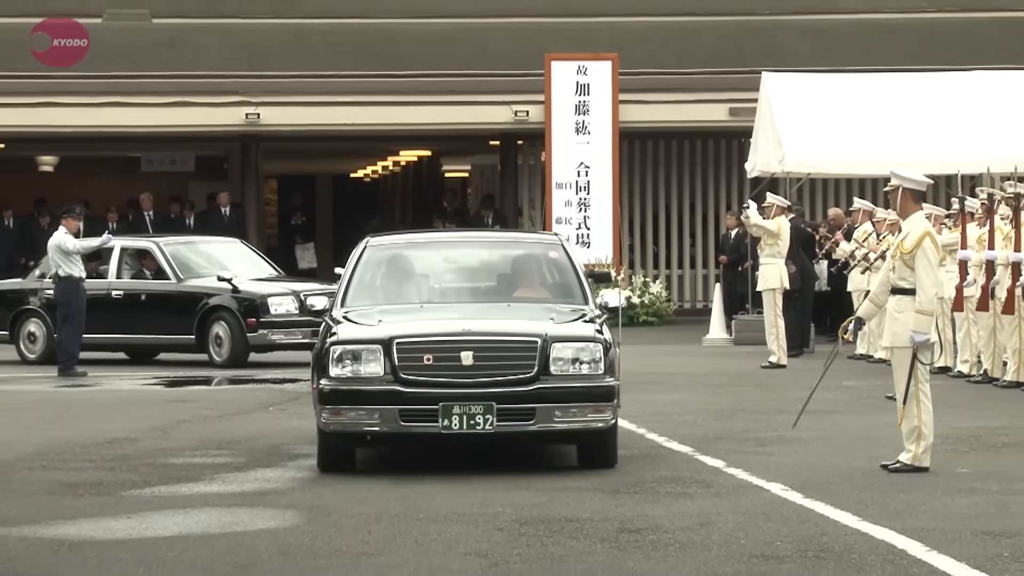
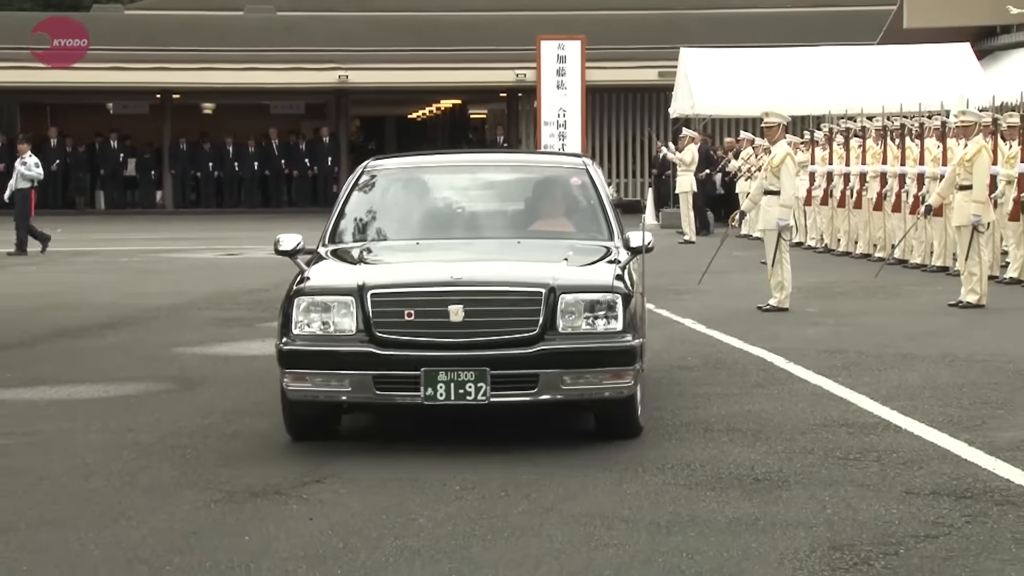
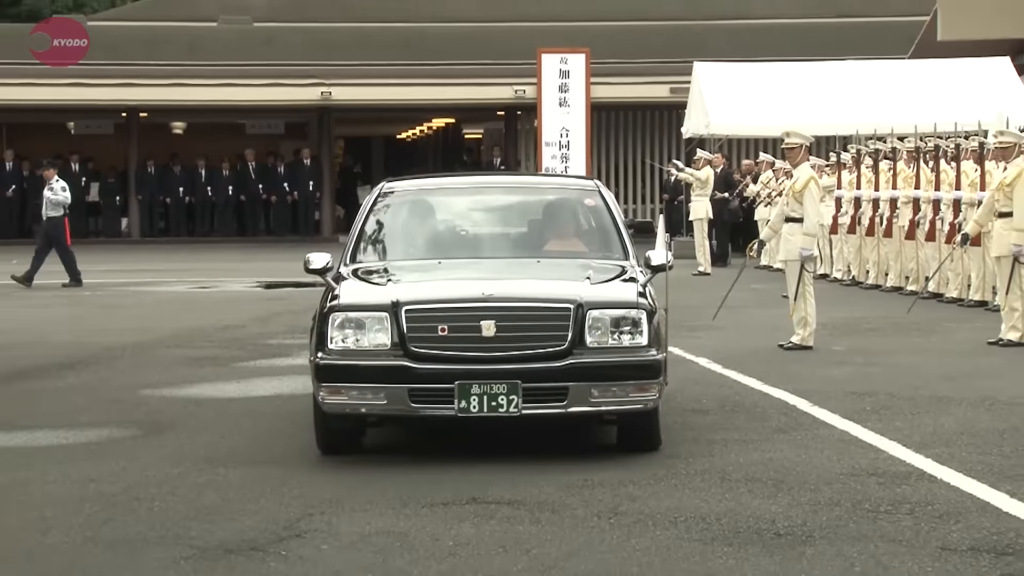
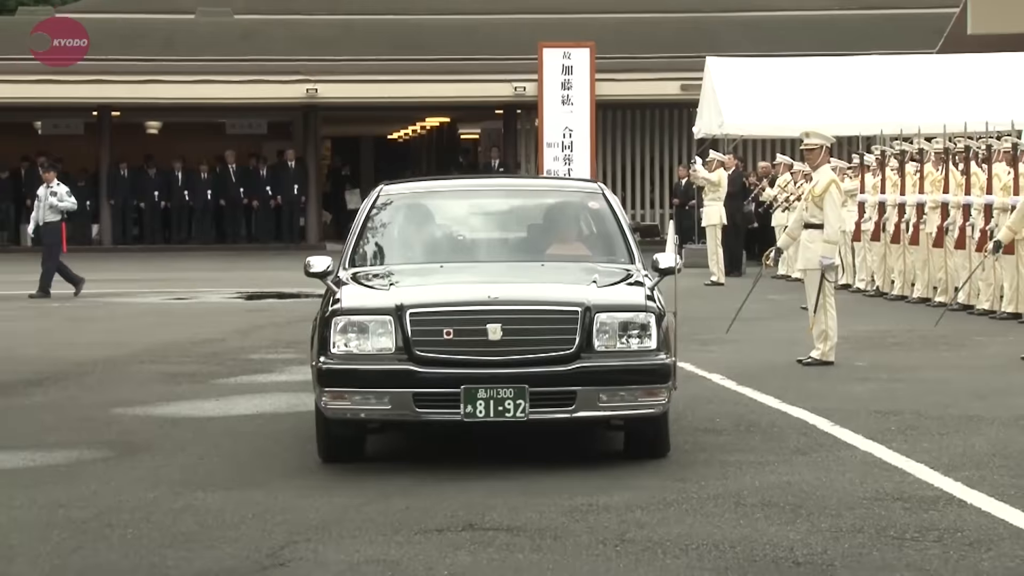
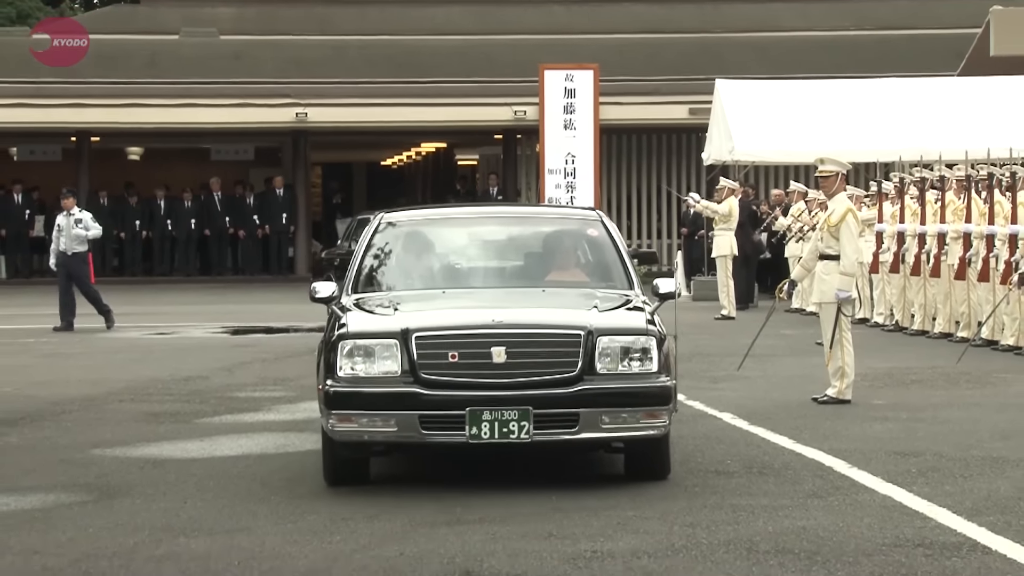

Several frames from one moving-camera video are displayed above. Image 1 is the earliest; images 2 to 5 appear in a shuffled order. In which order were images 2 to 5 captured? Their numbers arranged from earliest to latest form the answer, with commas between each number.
5, 4, 3, 2
